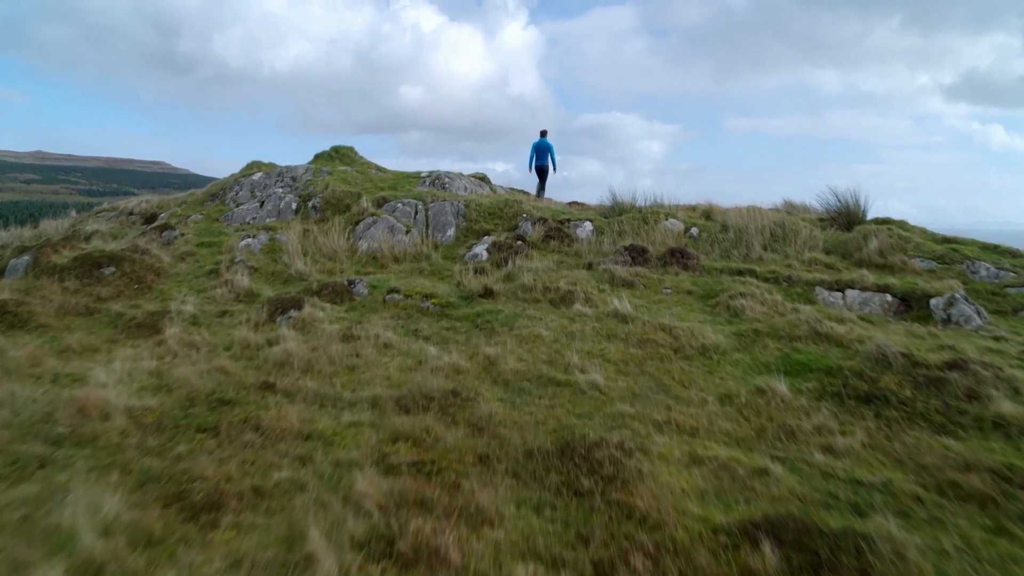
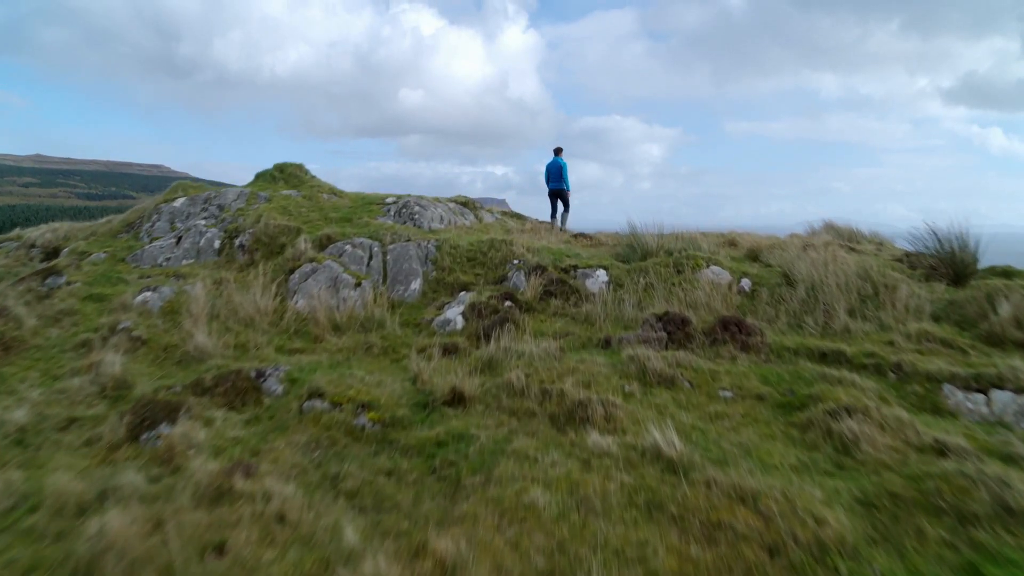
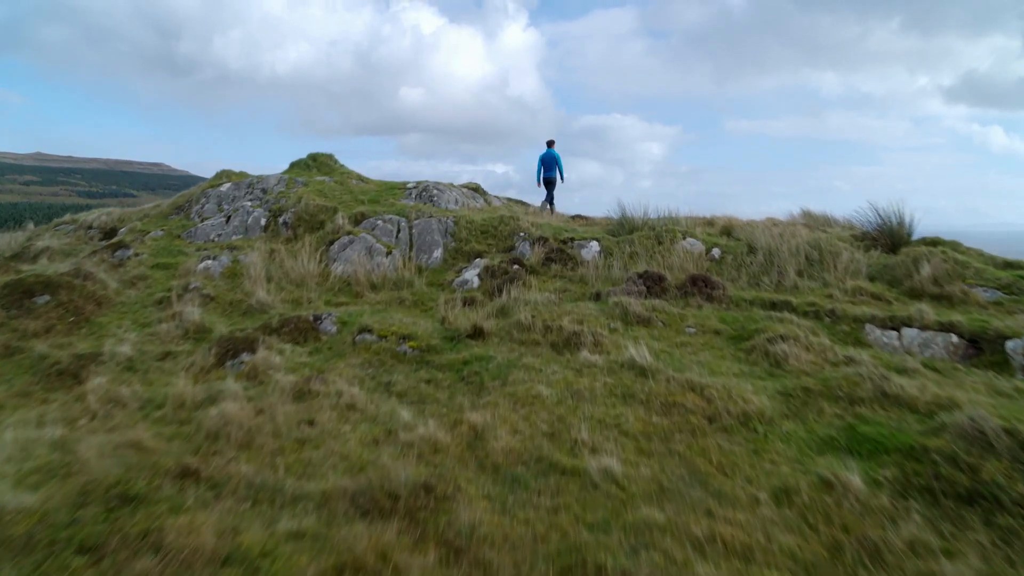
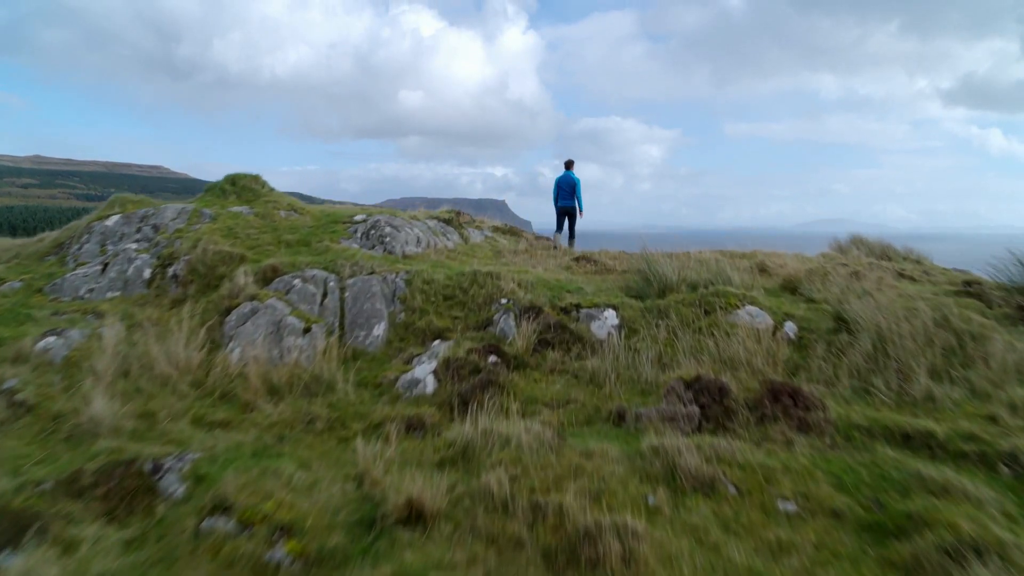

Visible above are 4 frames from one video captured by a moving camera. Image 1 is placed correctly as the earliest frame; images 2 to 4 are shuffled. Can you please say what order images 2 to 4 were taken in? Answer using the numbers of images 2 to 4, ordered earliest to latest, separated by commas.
3, 2, 4
